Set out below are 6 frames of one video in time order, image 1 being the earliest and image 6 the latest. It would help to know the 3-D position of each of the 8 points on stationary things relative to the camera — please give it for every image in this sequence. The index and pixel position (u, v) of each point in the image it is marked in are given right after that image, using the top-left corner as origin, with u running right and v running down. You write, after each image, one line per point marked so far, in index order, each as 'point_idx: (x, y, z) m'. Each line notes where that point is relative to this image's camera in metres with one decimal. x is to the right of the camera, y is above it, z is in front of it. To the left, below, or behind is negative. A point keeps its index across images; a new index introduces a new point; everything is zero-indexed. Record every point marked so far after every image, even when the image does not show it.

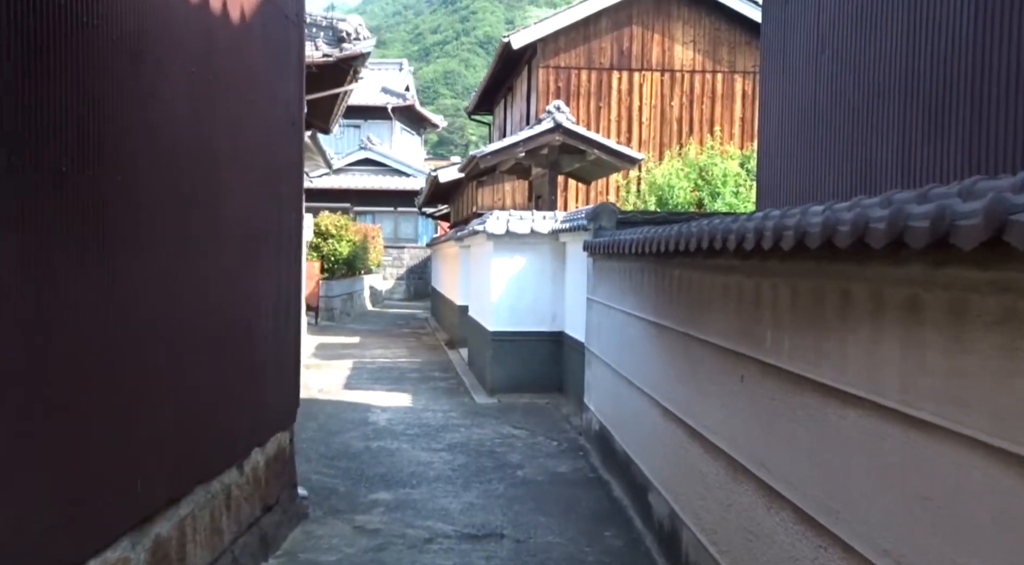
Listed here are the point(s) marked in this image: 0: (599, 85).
0: (+1.5, +3.4, +15.3) m
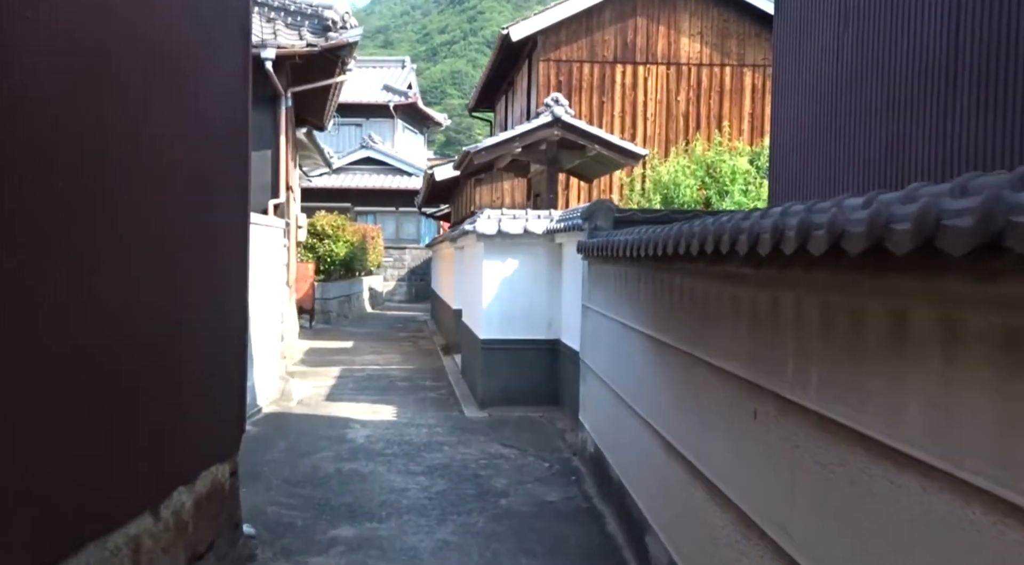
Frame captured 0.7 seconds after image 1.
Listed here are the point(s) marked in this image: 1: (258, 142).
0: (+1.5, +3.4, +14.6) m
1: (-3.3, +1.8, +11.2) m
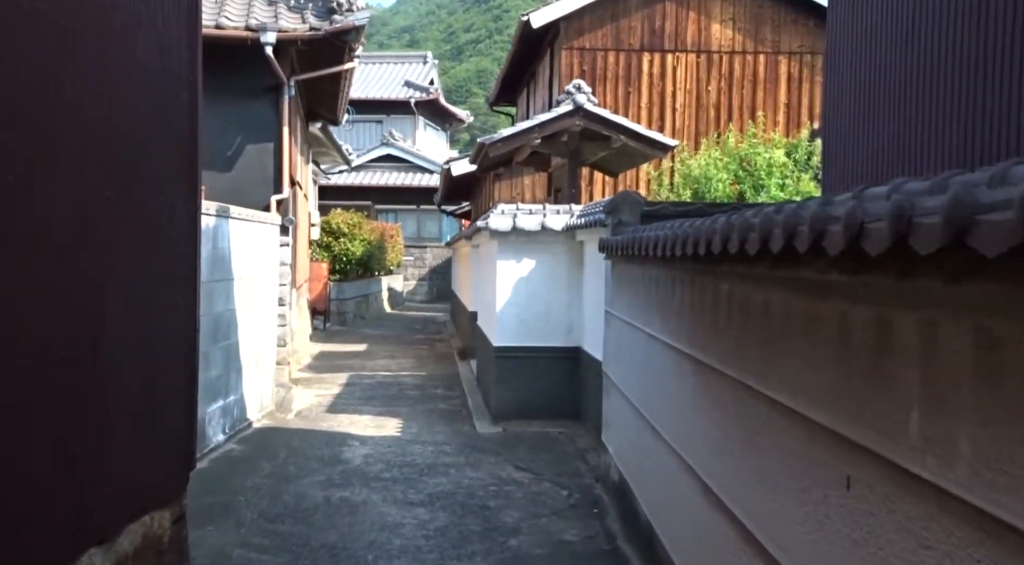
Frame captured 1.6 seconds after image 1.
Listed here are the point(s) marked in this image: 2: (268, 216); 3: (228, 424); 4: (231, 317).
0: (+1.8, +3.4, +13.8) m
1: (-3.0, +1.8, +10.5) m
2: (-2.2, +0.6, +7.9) m
3: (-2.2, -1.1, +6.7) m
4: (-2.2, -0.3, +6.7) m
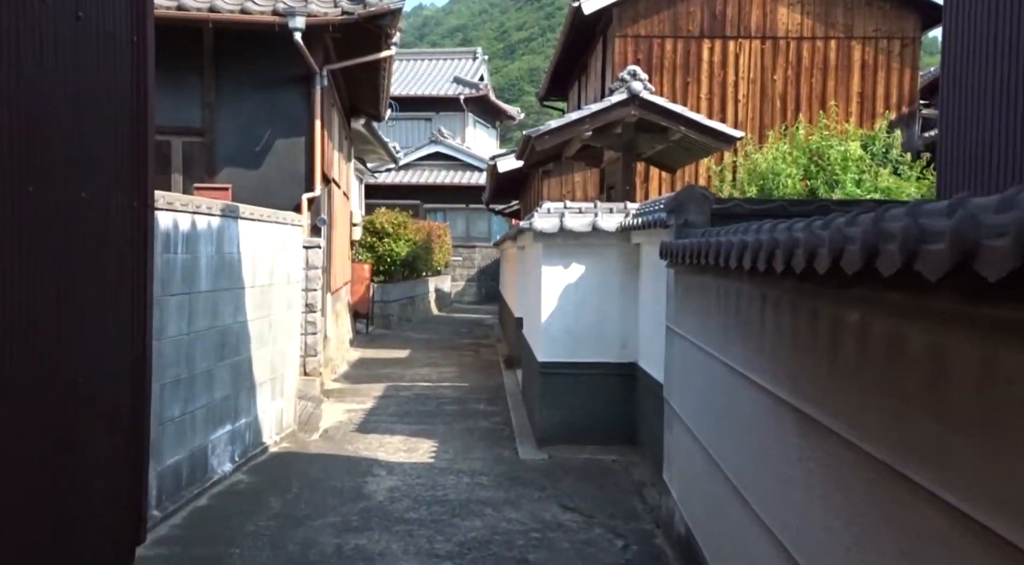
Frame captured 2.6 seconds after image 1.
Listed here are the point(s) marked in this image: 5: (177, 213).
0: (+2.6, +3.3, +12.8) m
1: (-2.5, +1.7, +9.8) m
2: (-1.8, +0.5, +7.2) m
3: (-1.9, -1.1, +5.9) m
4: (-1.8, -0.3, +6.0) m
5: (-1.9, +0.4, +4.9) m
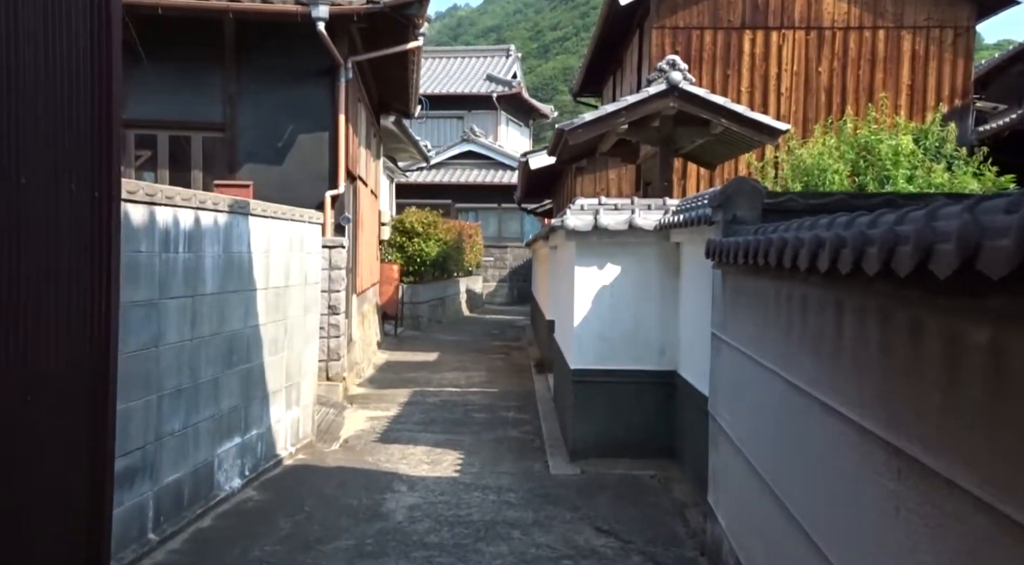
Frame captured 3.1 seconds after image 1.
0: (+3.0, +3.3, +12.2) m
1: (-2.2, +1.7, +9.4) m
2: (-1.5, +0.5, +6.8) m
3: (-1.7, -1.2, +5.5) m
4: (-1.6, -0.3, +5.6) m
5: (-1.7, +0.4, +4.5) m
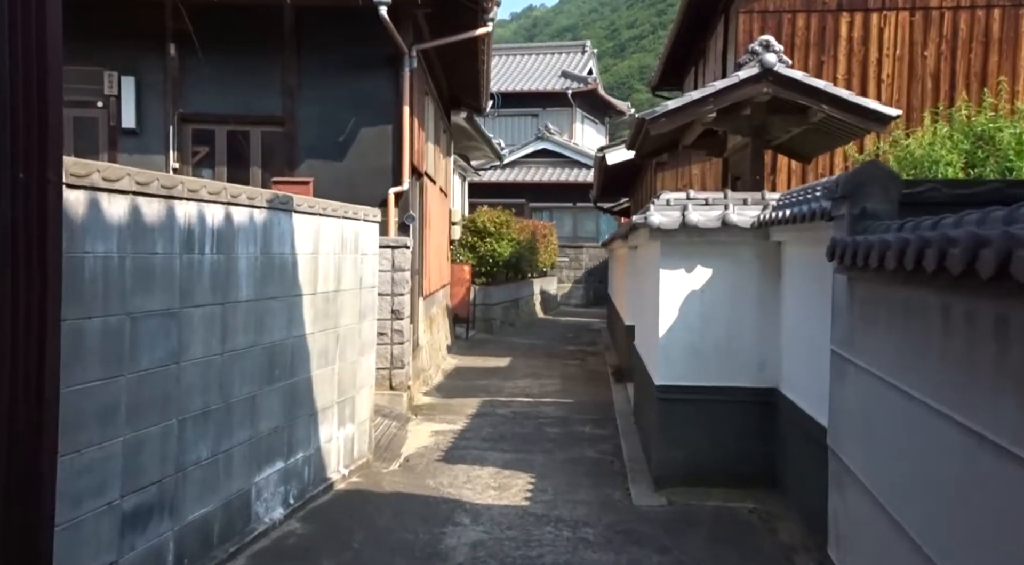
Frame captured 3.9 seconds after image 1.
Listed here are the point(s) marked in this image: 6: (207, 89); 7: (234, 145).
0: (+4.0, +3.3, +11.2) m
1: (-1.4, +1.7, +8.8) m
2: (-1.0, +0.5, +6.2) m
3: (-1.2, -1.2, +4.9) m
4: (-1.2, -0.4, +5.0) m
5: (-1.4, +0.4, +3.9) m
6: (-3.0, +1.9, +8.7) m
7: (-2.8, +1.4, +8.8) m
